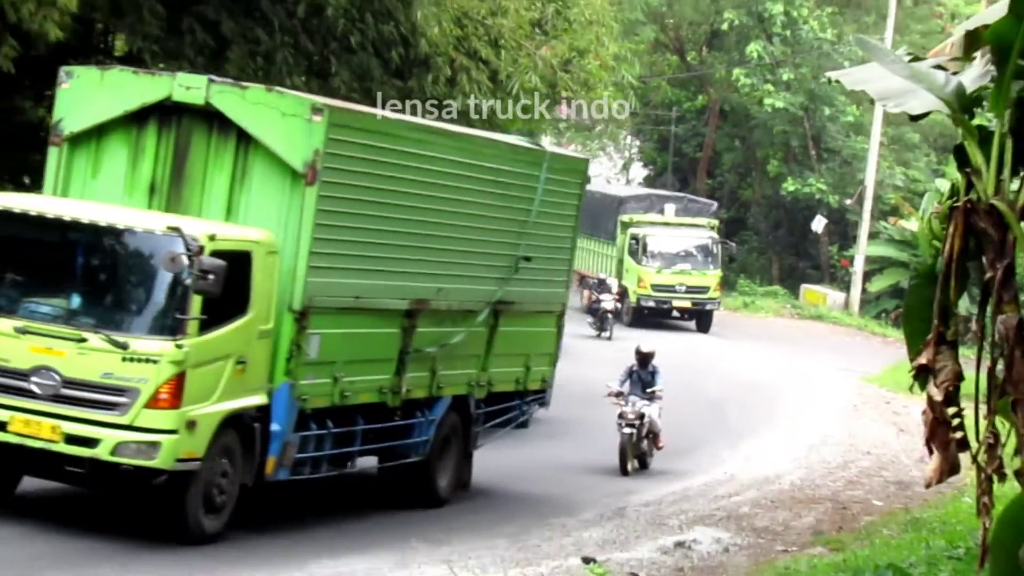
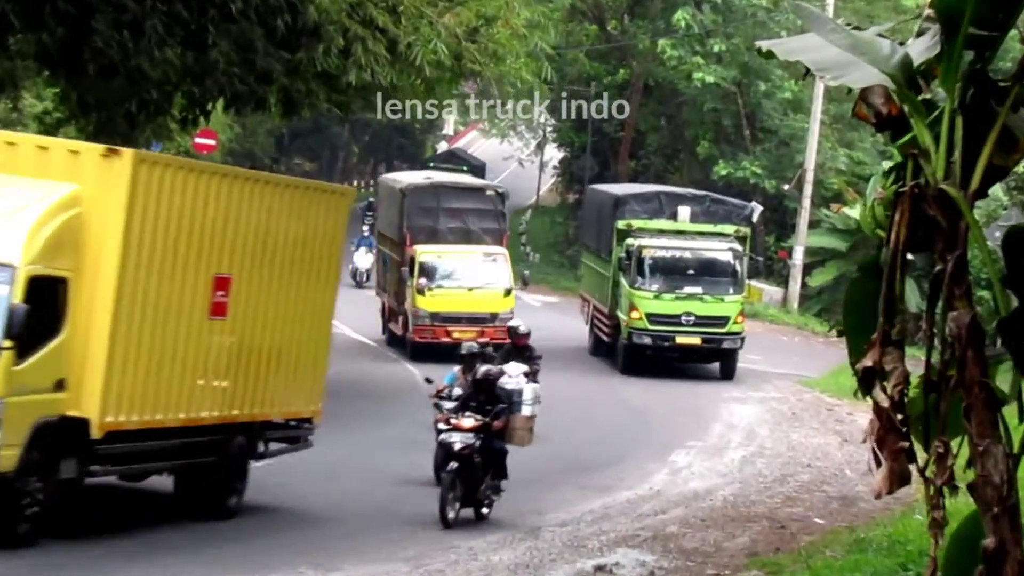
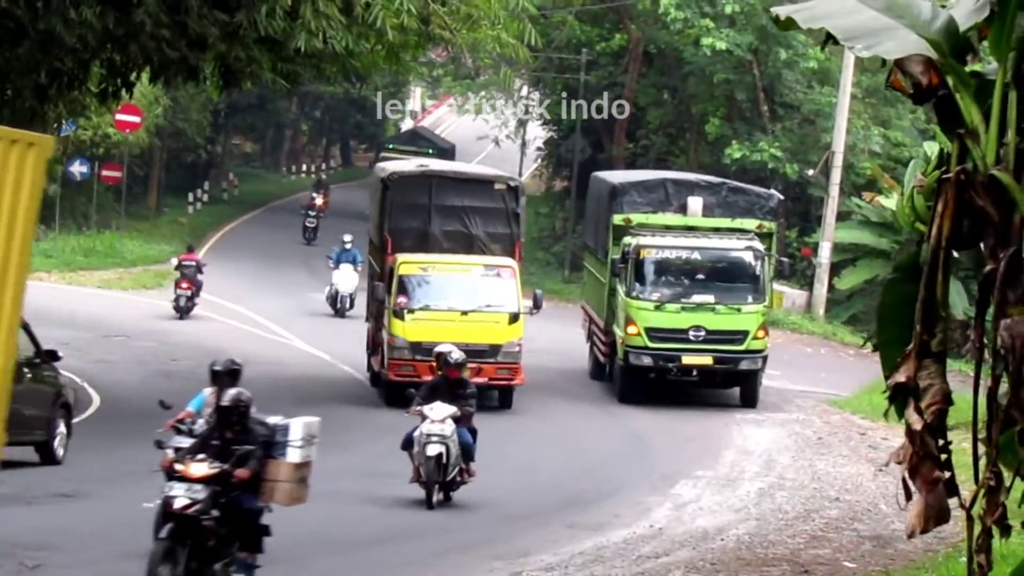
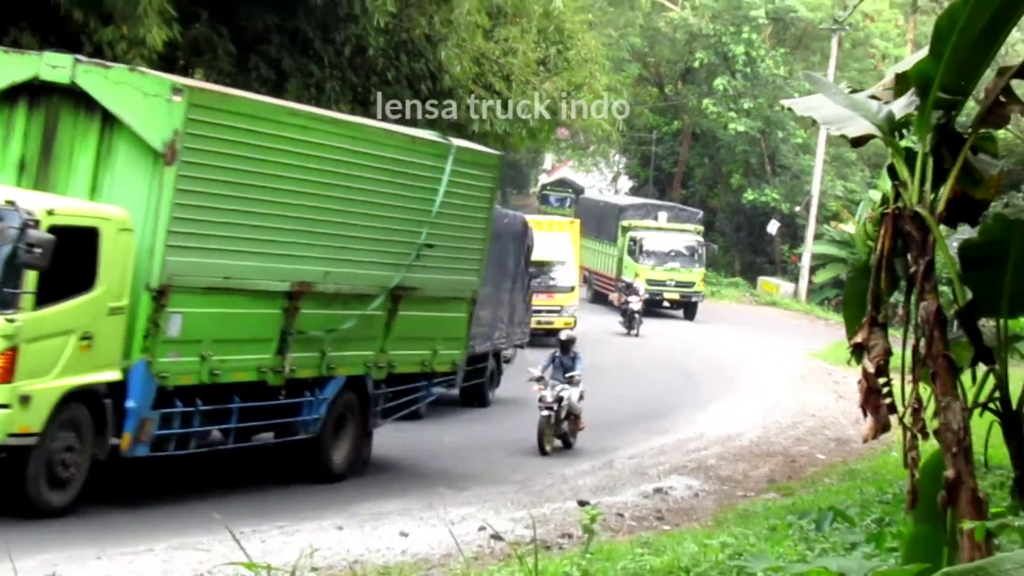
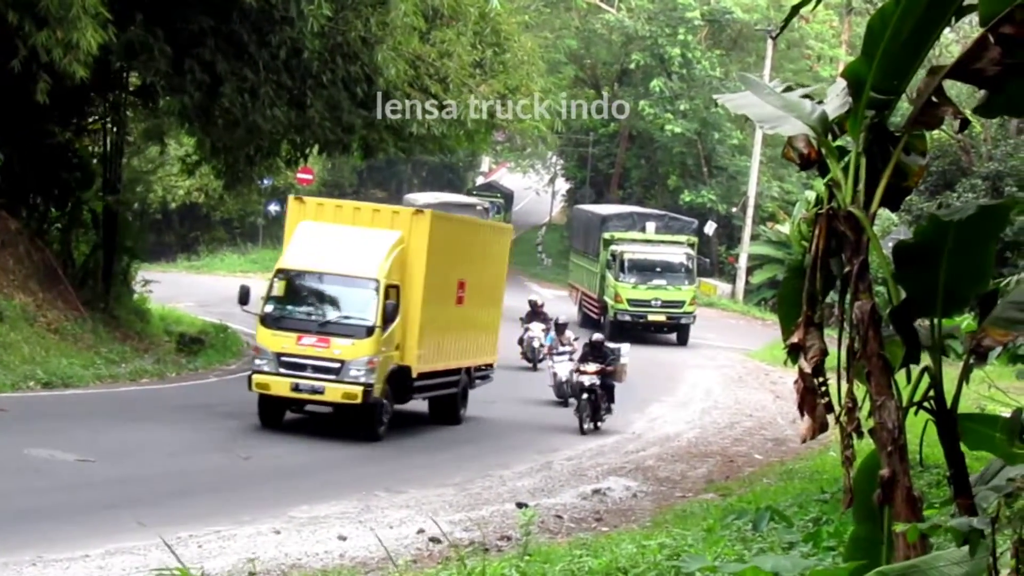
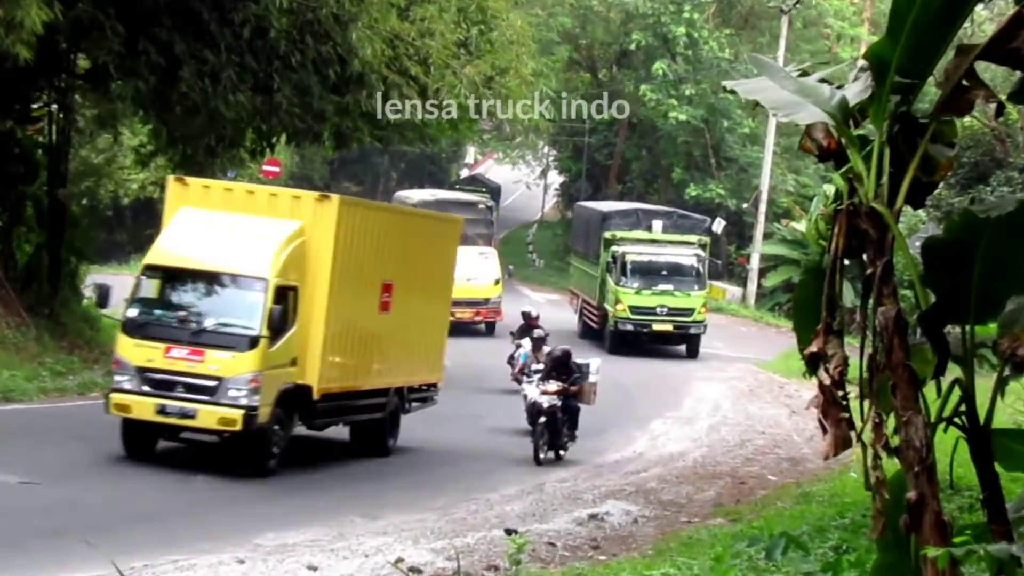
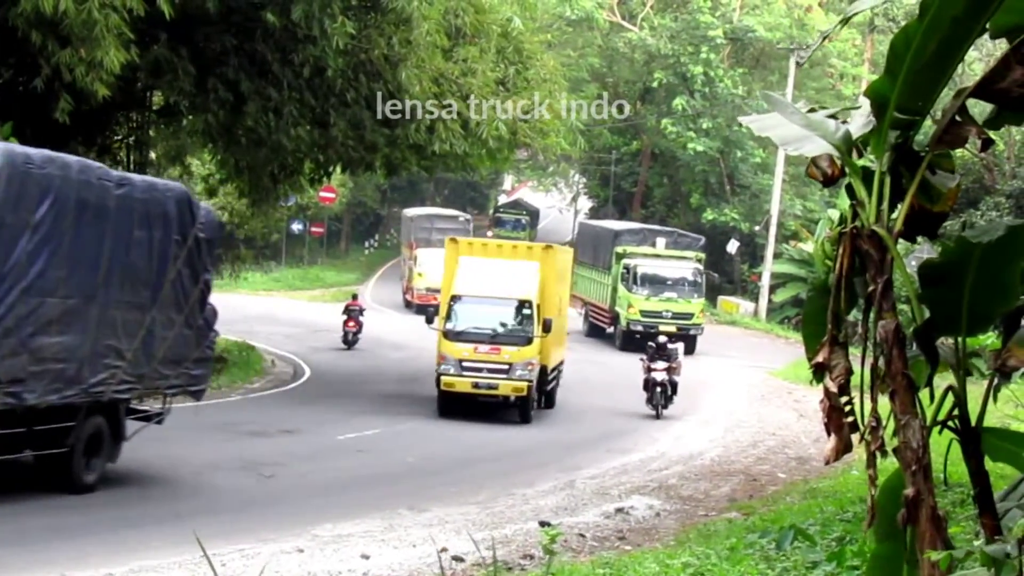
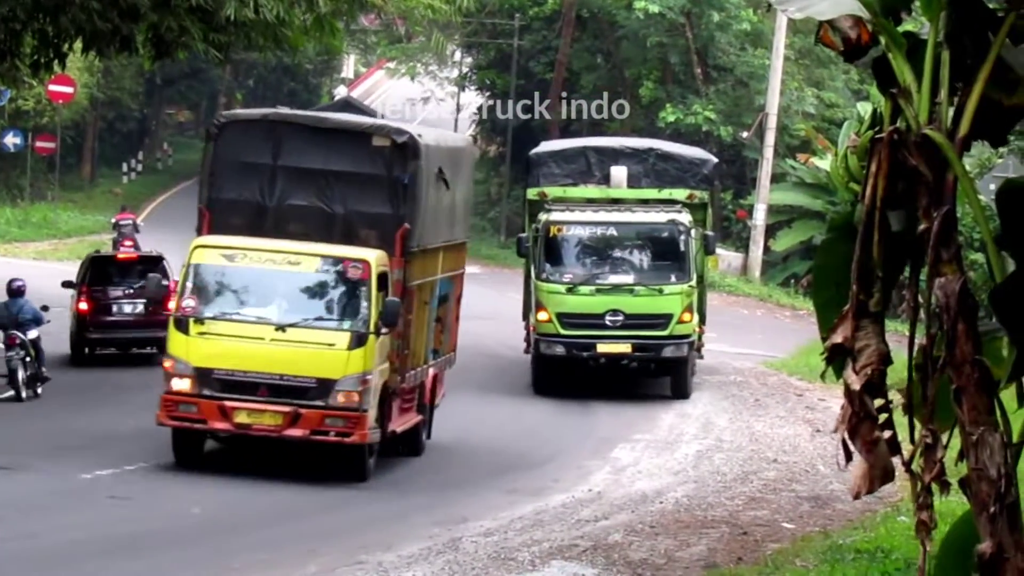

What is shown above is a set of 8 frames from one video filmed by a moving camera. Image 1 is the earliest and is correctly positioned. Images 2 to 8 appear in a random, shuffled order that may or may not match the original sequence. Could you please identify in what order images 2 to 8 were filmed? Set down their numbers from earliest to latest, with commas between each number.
4, 7, 5, 6, 2, 3, 8
